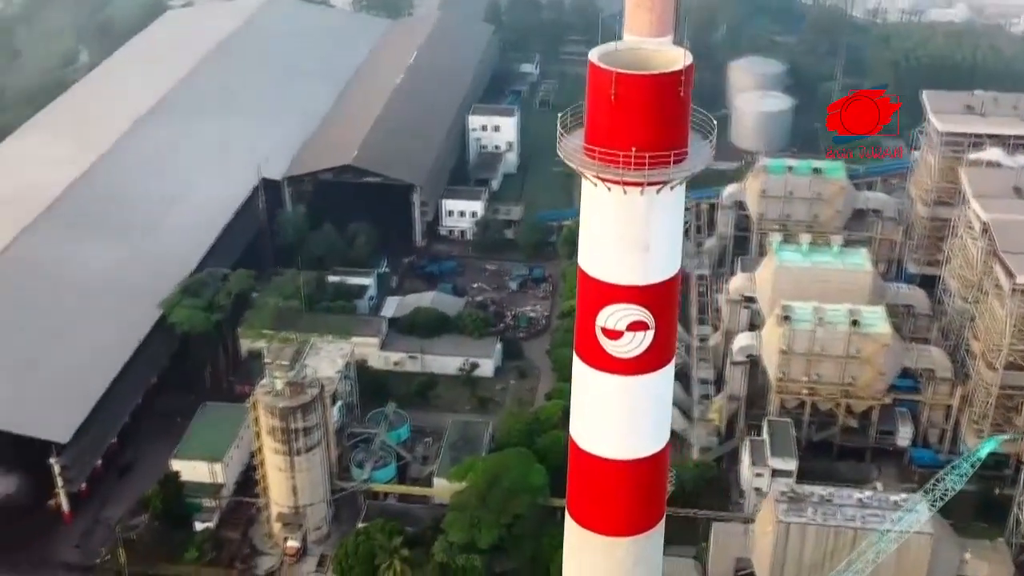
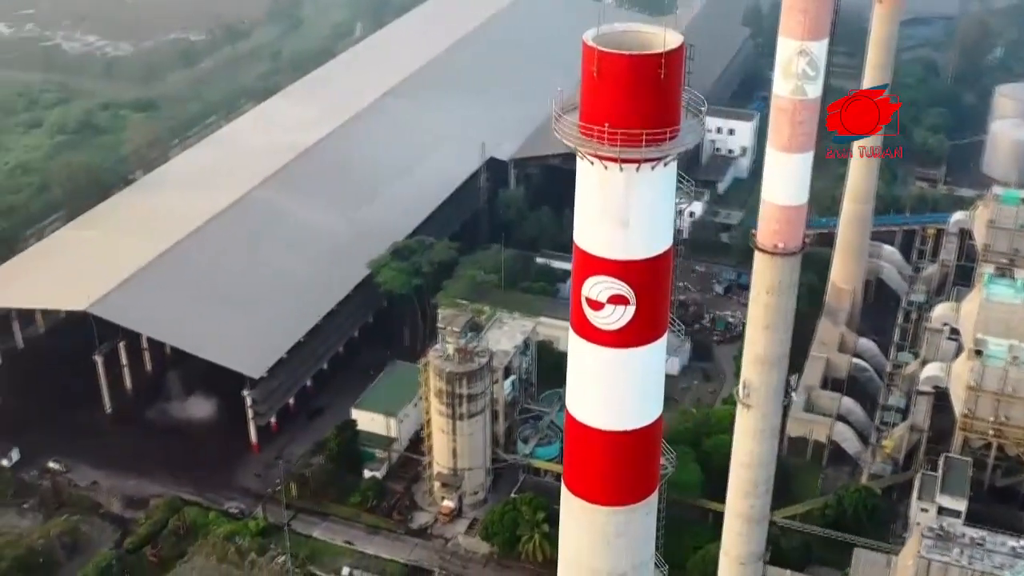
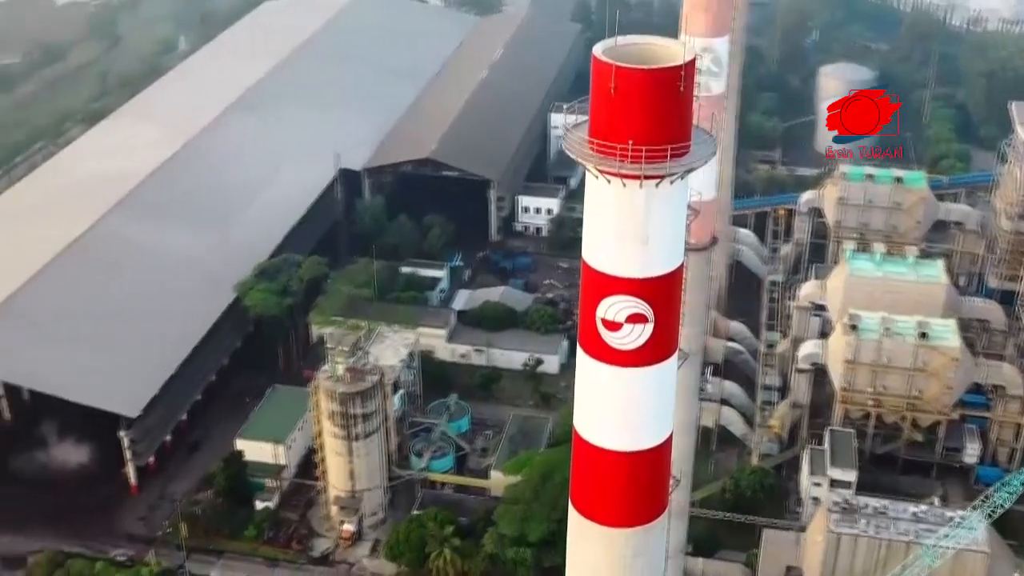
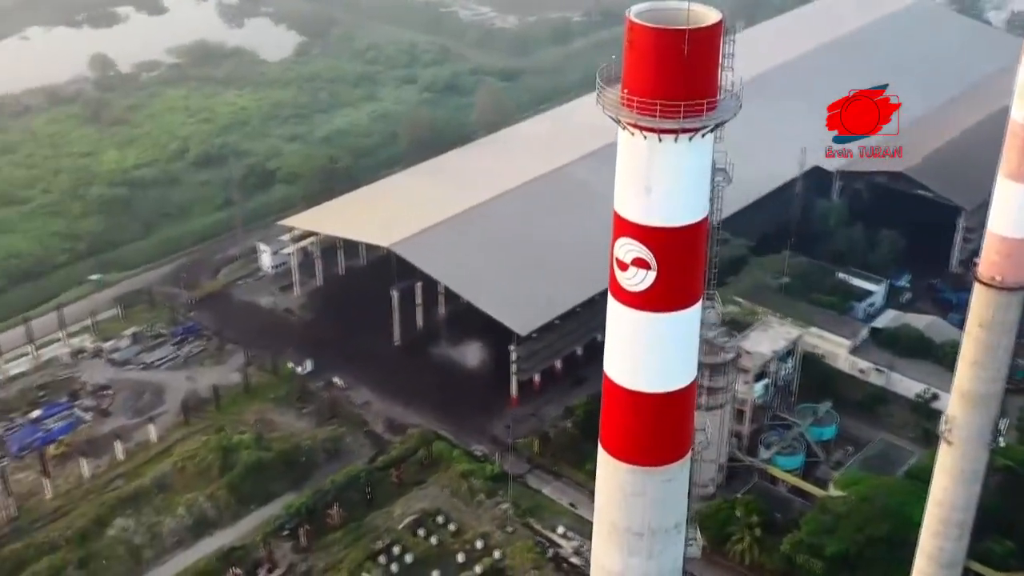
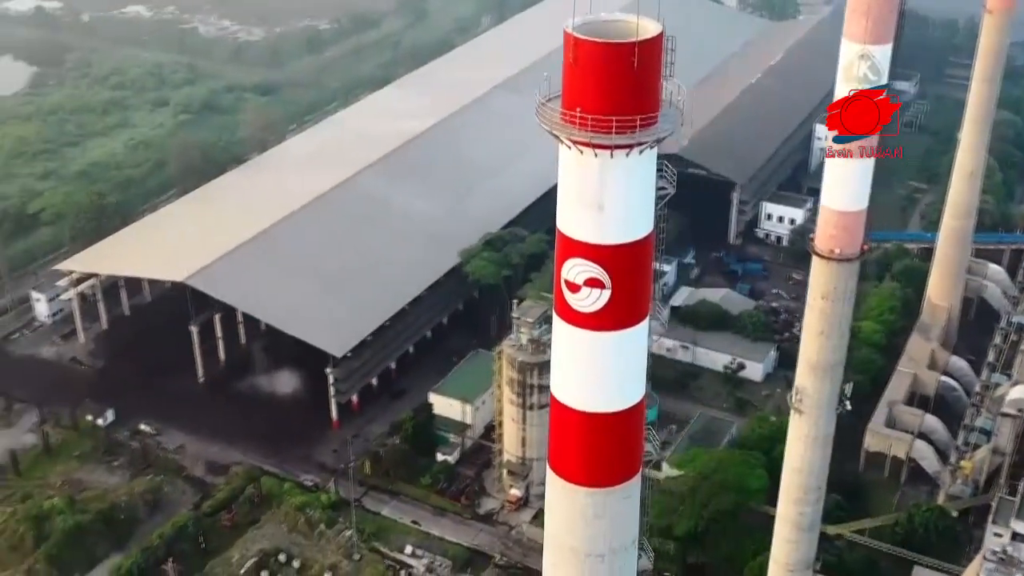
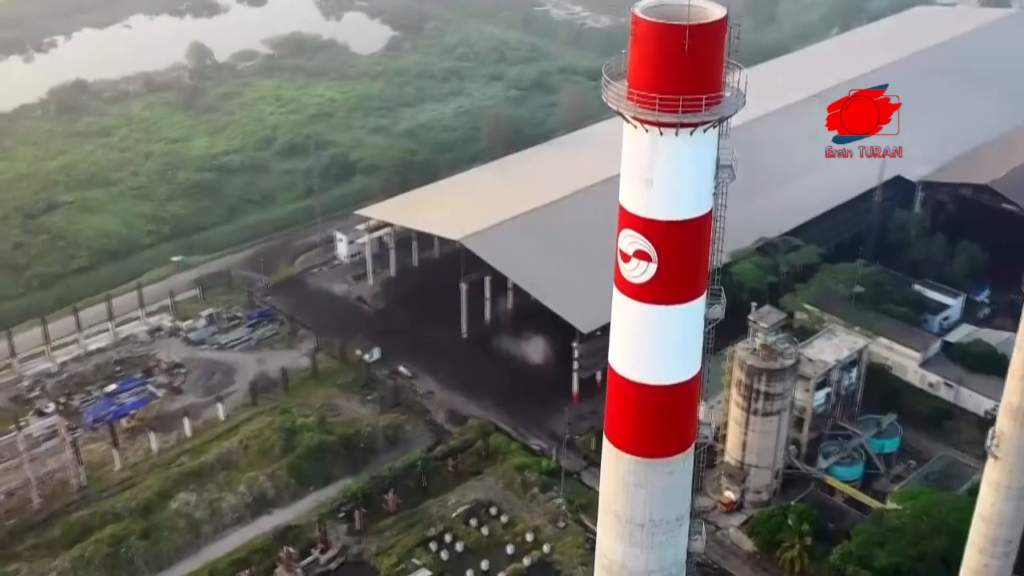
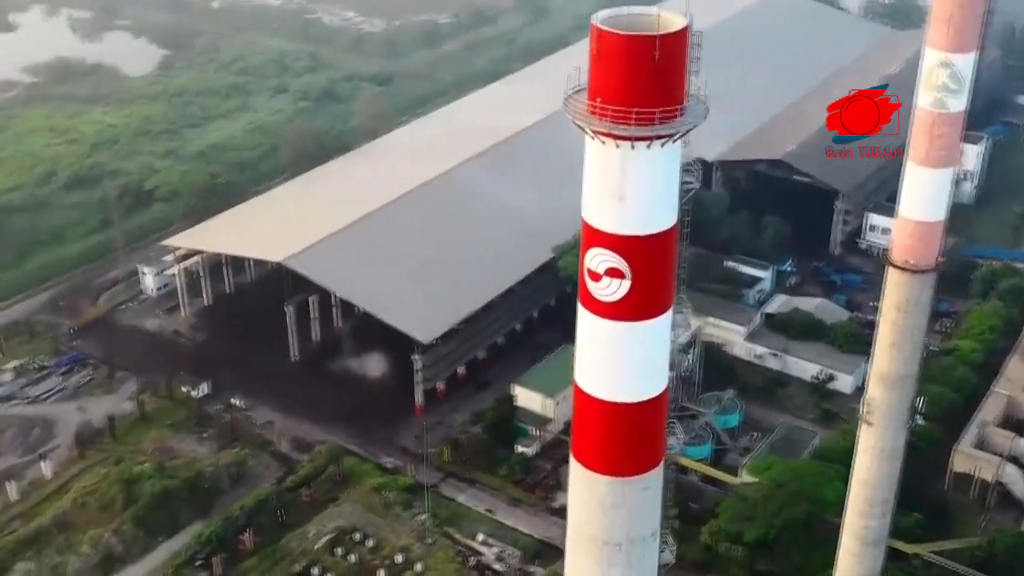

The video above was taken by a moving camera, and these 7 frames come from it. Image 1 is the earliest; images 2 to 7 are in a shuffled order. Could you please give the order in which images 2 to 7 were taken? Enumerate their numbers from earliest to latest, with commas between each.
3, 2, 5, 7, 4, 6
